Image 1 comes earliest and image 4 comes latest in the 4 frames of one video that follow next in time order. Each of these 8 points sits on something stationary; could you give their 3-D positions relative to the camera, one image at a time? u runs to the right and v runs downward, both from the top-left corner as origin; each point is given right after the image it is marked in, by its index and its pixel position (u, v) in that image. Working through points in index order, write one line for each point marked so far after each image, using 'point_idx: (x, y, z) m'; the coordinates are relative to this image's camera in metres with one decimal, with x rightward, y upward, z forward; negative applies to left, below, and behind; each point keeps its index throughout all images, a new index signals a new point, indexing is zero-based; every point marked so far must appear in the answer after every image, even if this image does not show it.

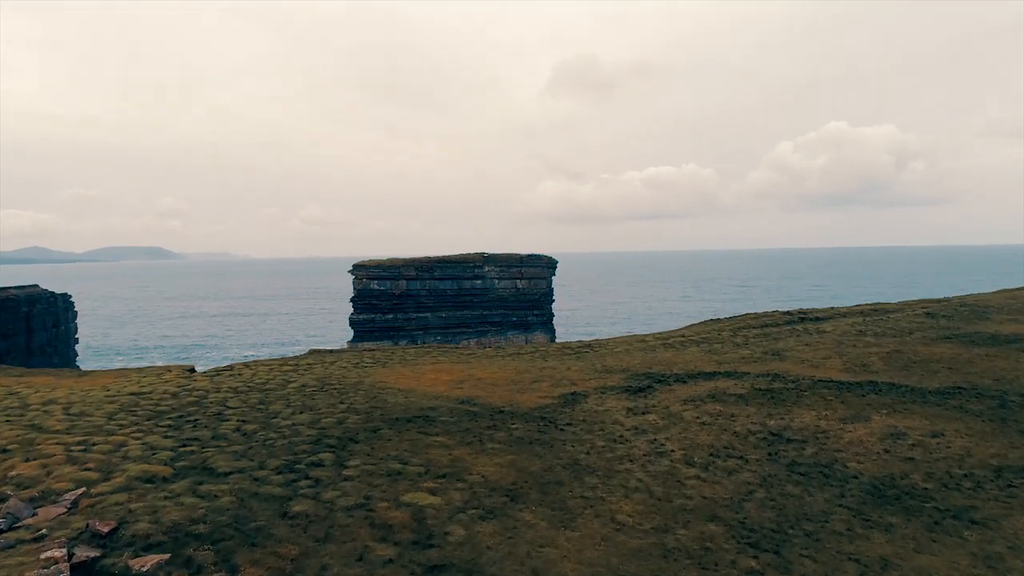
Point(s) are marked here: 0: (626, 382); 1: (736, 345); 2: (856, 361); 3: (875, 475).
0: (+2.5, -2.1, +13.7) m
1: (+6.3, -1.6, +17.2) m
2: (+8.3, -1.8, +14.8) m
3: (+5.2, -2.7, +8.8) m
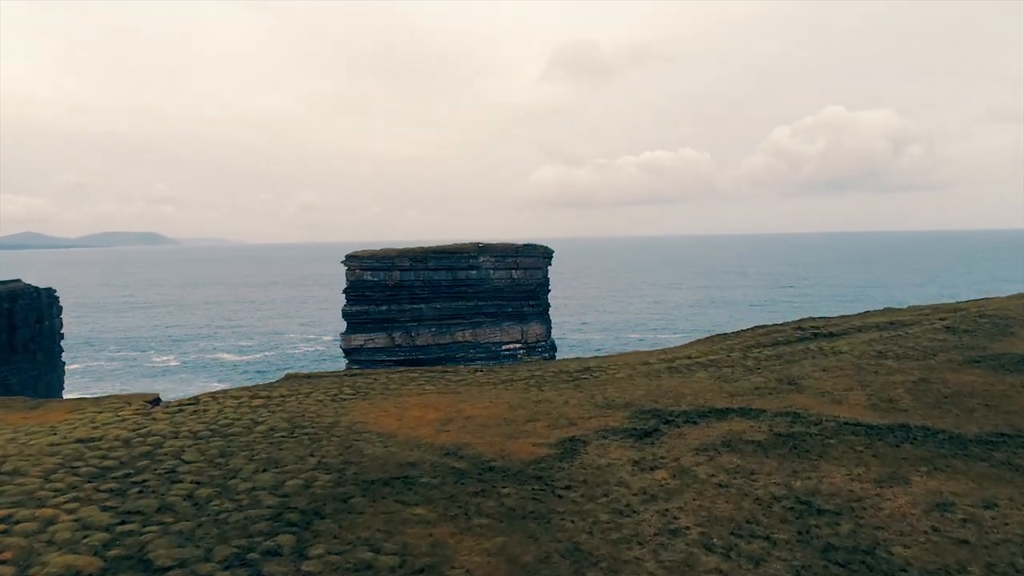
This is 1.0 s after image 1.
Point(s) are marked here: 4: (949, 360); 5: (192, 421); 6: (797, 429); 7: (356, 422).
0: (+2.4, -2.7, +12.4) m
1: (+6.1, -2.1, +15.9) m
2: (+8.1, -2.3, +13.5) m
3: (+5.0, -3.4, +7.5) m
4: (+11.3, -1.9, +16.0) m
5: (-6.6, -2.8, +12.8) m
6: (+5.4, -2.7, +11.7) m
7: (-3.2, -2.7, +12.6) m
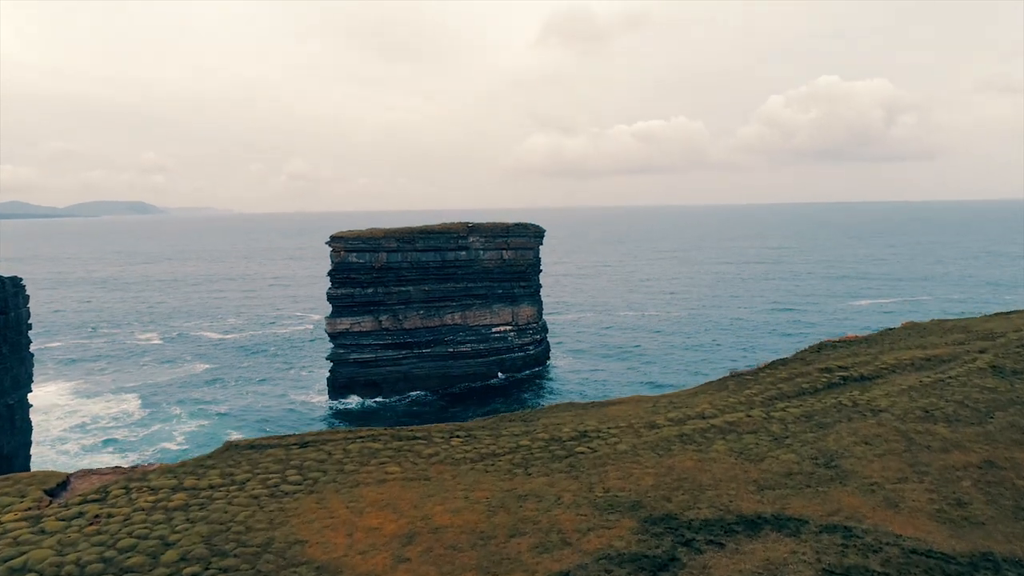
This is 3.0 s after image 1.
0: (+2.0, -4.1, +9.9) m
1: (+5.7, -3.3, +13.3) m
2: (+7.7, -3.6, +11.0) m
3: (+4.8, -5.0, +5.0) m
4: (+10.9, -3.0, +13.6) m
5: (-7.0, -4.1, +10.1) m
6: (+5.1, -4.1, +9.2) m
7: (-3.5, -4.1, +10.0) m
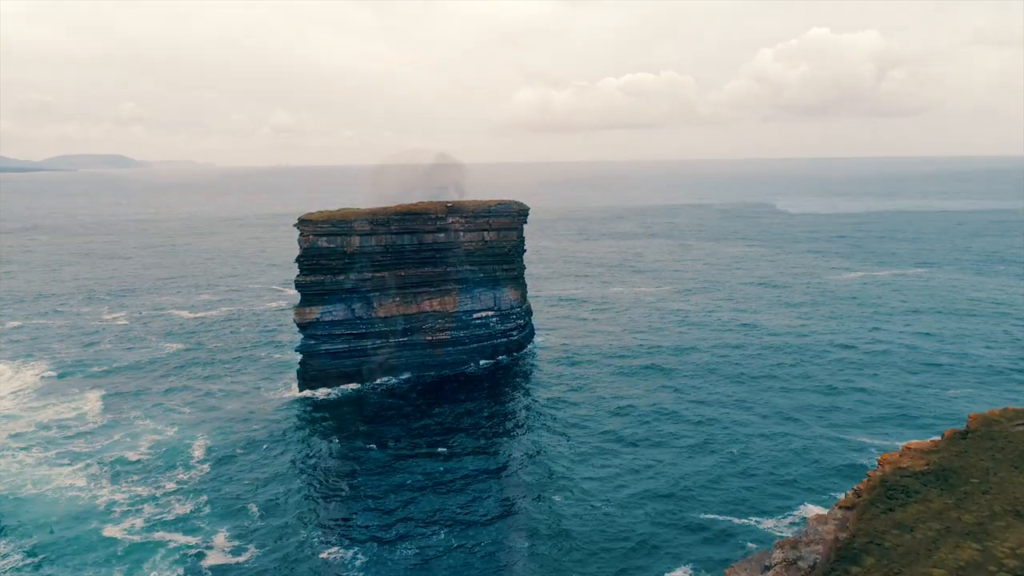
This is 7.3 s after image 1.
0: (+1.3, -8.2, +4.4) m
1: (+4.9, -7.1, +7.9) m
2: (+7.0, -7.6, +5.6) m
3: (+4.2, -9.4, -0.3) m
4: (+10.2, -6.8, +8.2) m
5: (-7.7, -8.2, +4.4) m
6: (+4.4, -8.2, +3.7) m
7: (-4.2, -8.2, +4.4) m
